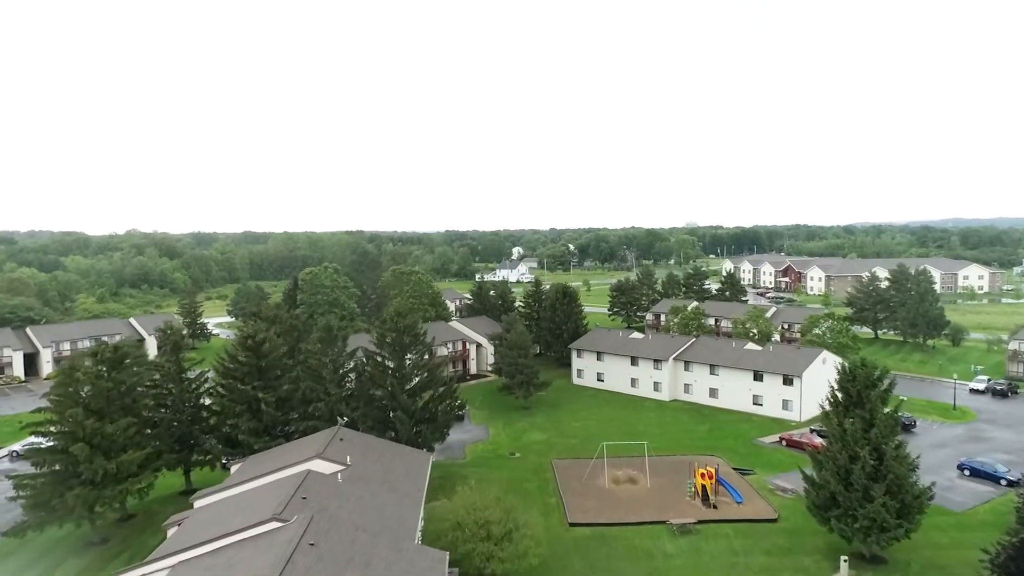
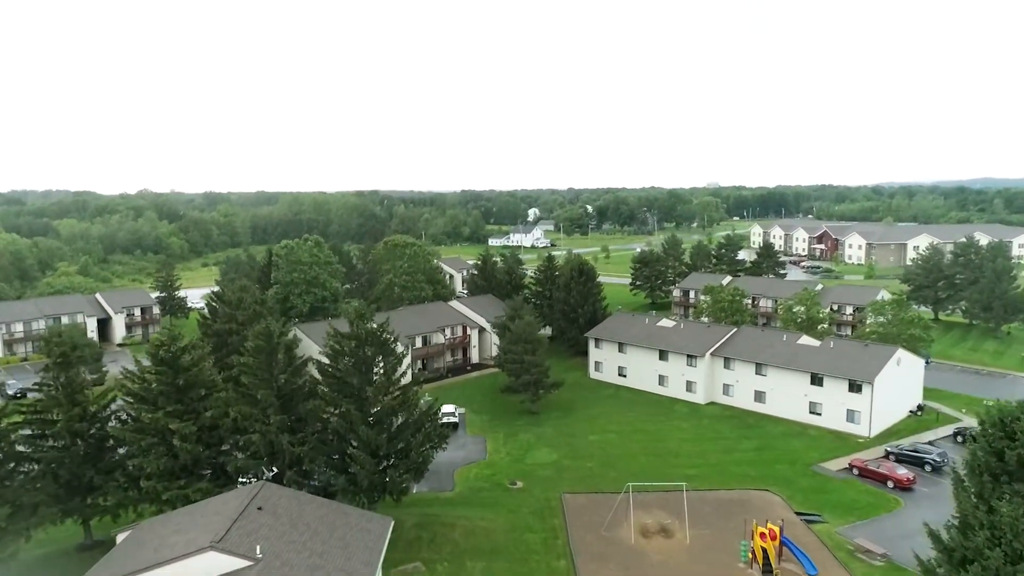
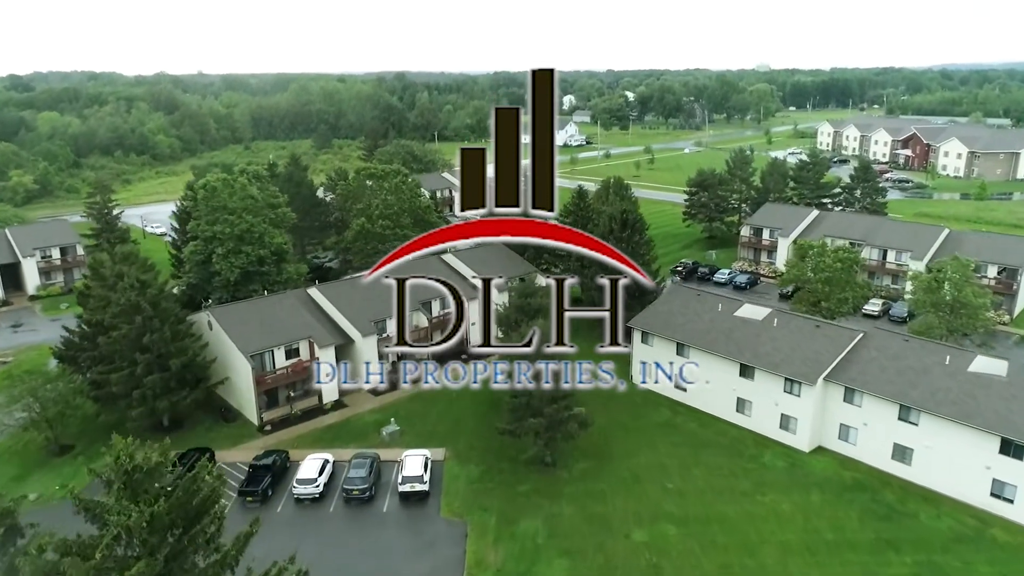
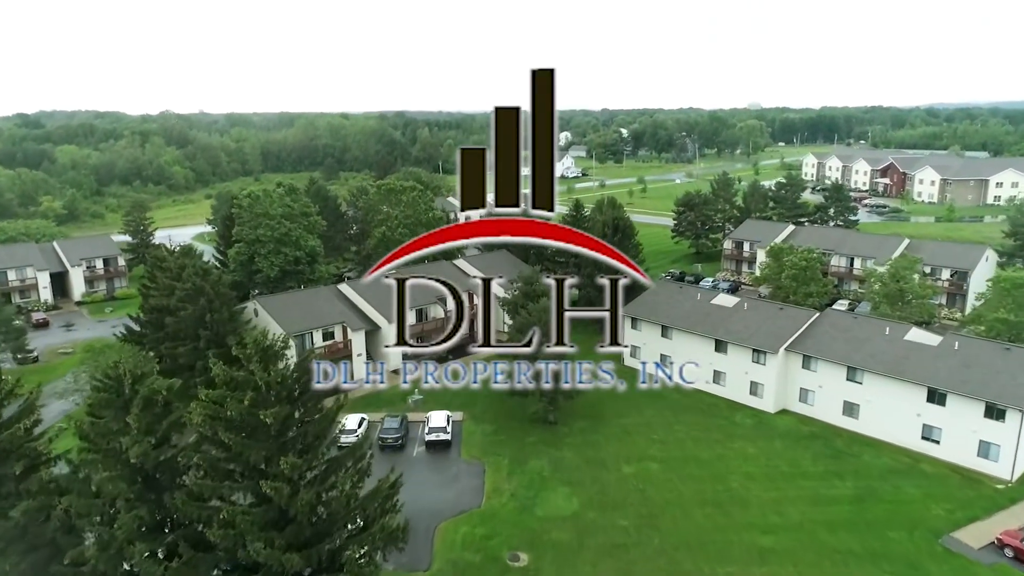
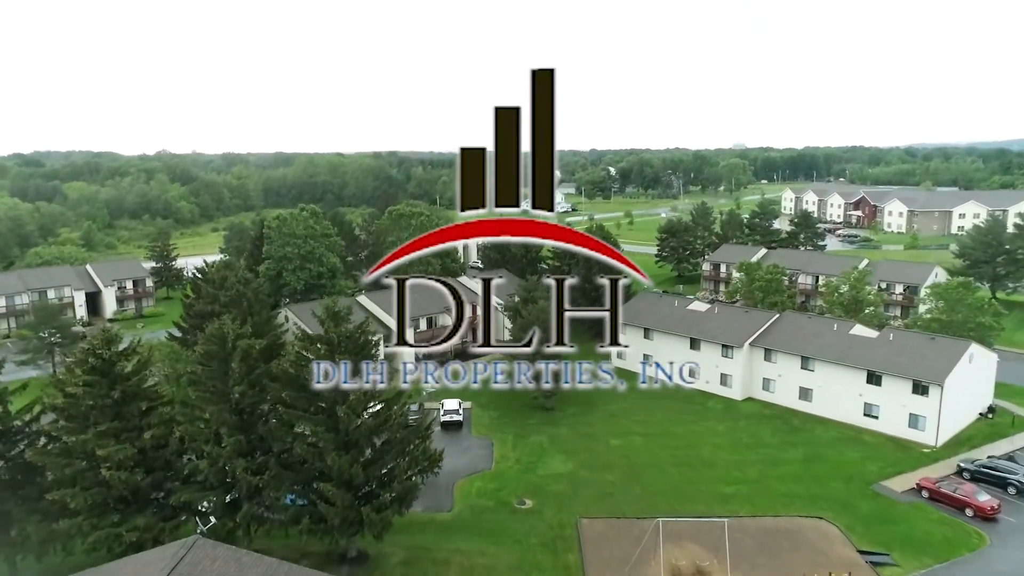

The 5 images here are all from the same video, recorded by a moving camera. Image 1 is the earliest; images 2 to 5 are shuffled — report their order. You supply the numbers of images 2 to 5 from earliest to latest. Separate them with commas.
2, 5, 4, 3
